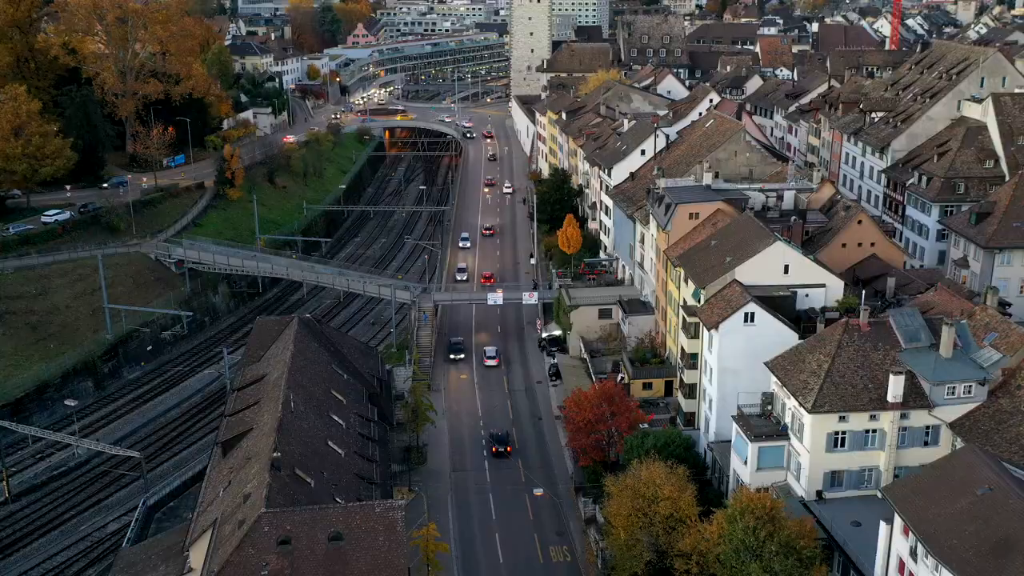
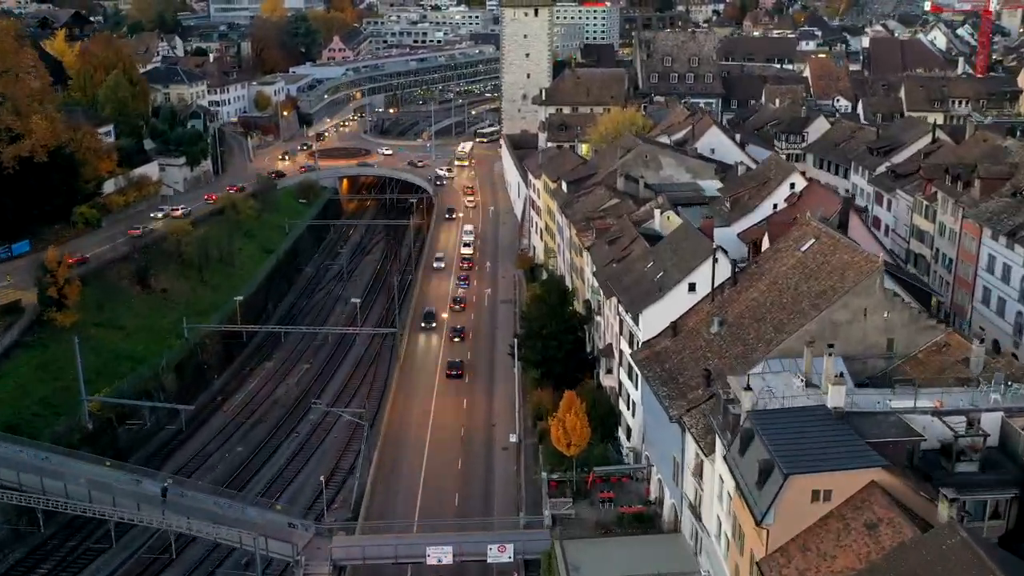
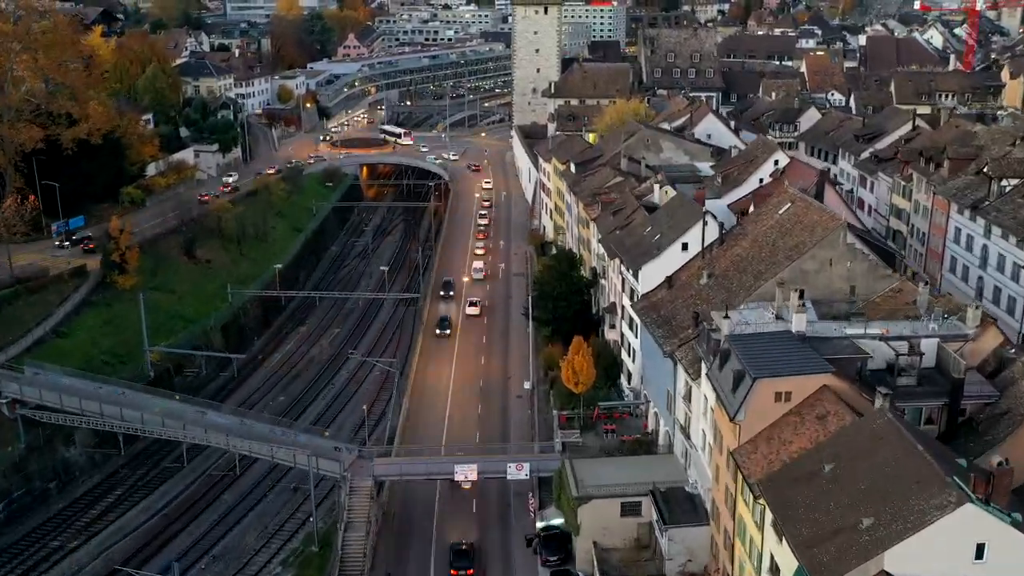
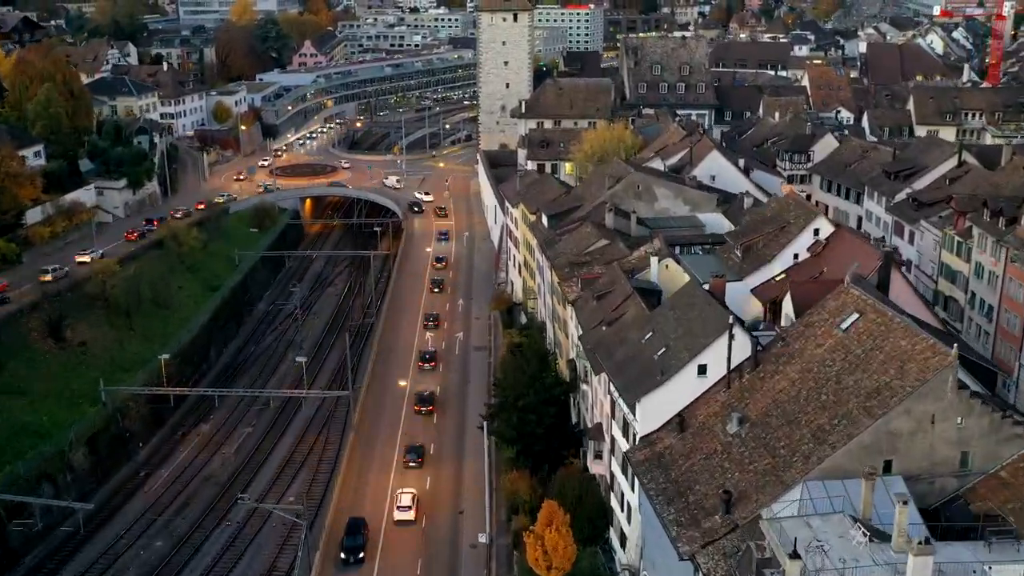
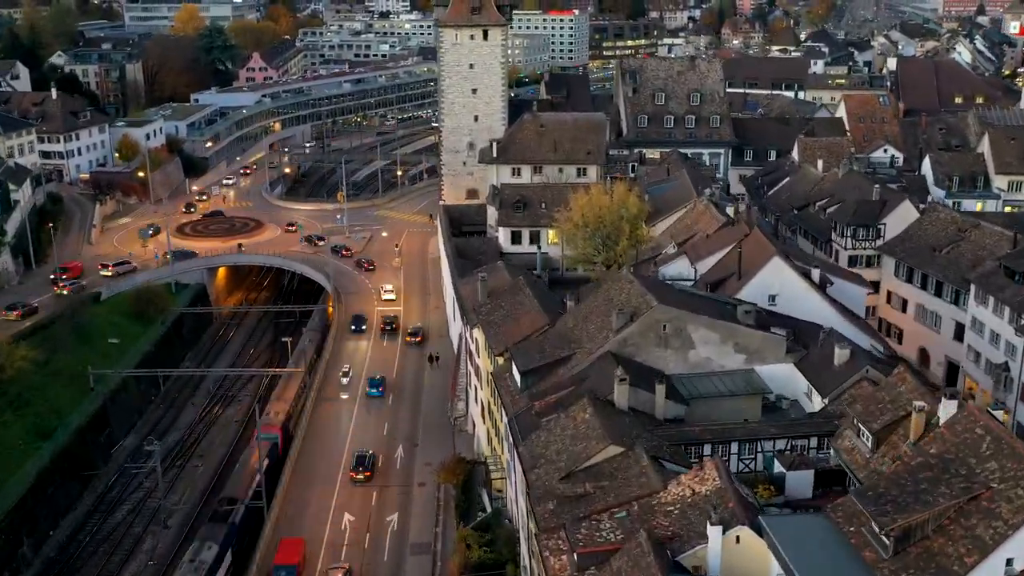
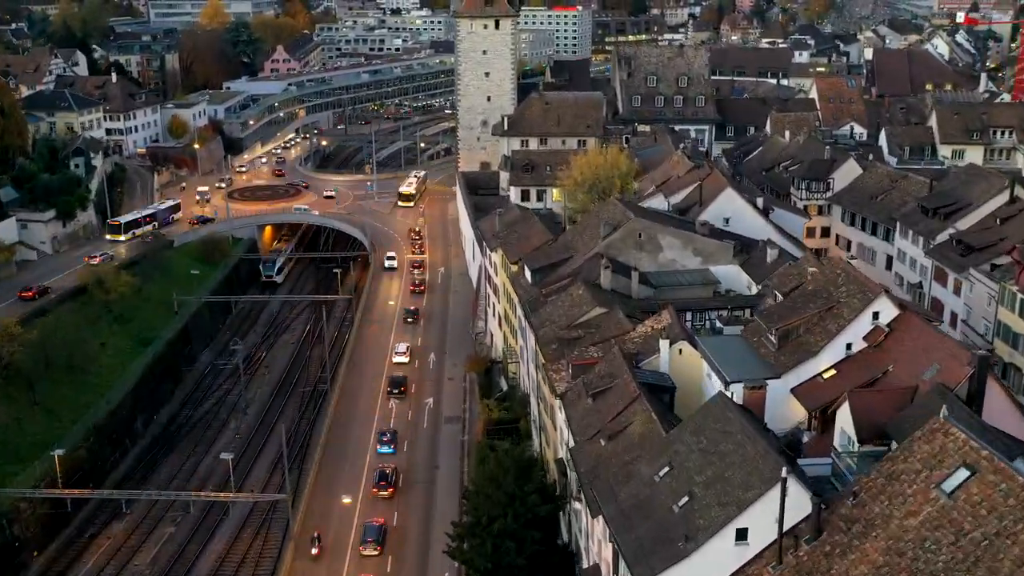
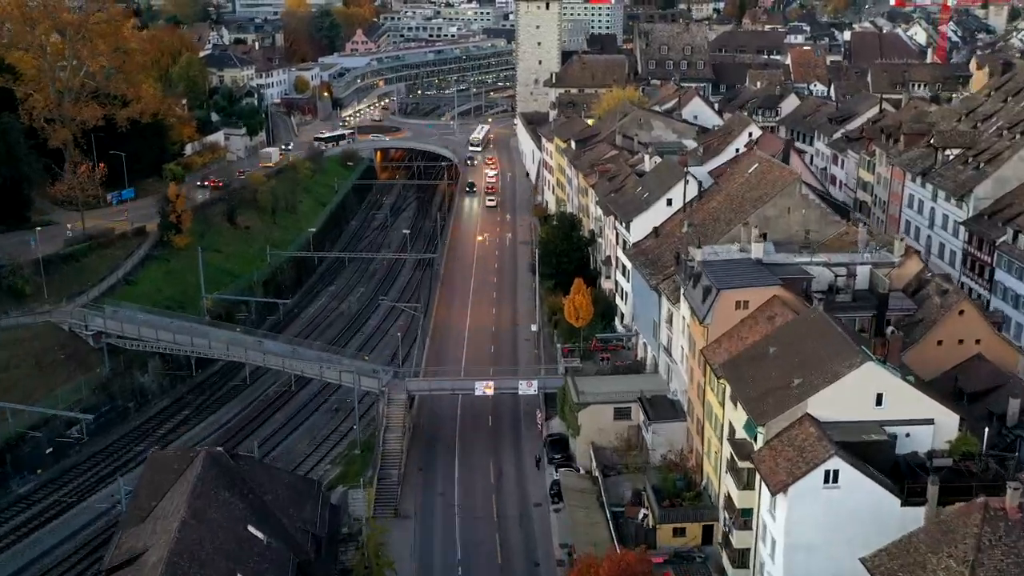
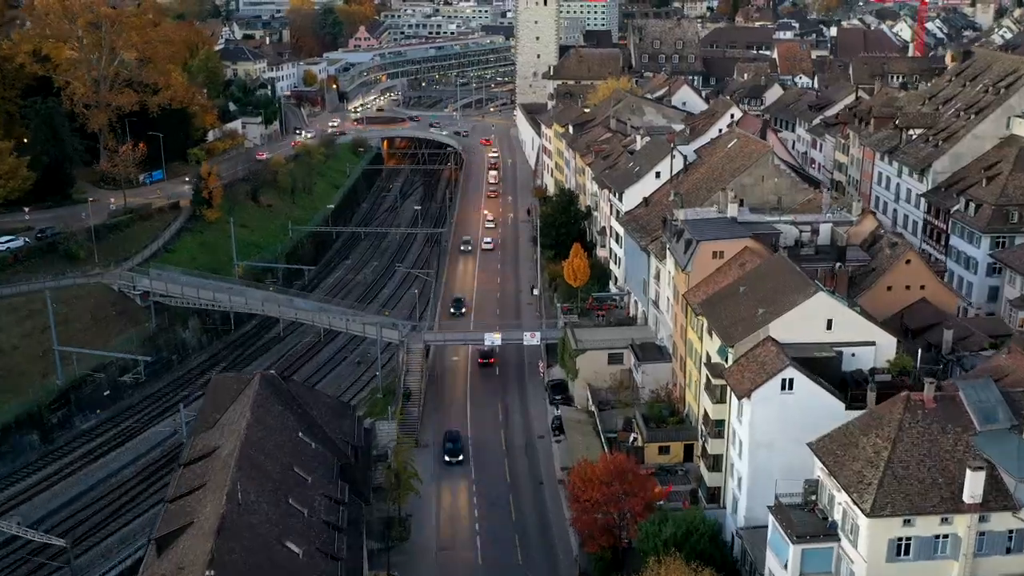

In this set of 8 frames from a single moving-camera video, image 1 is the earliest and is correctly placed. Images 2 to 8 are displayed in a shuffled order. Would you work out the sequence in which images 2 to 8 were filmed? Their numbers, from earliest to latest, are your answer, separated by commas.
8, 7, 3, 2, 4, 6, 5
